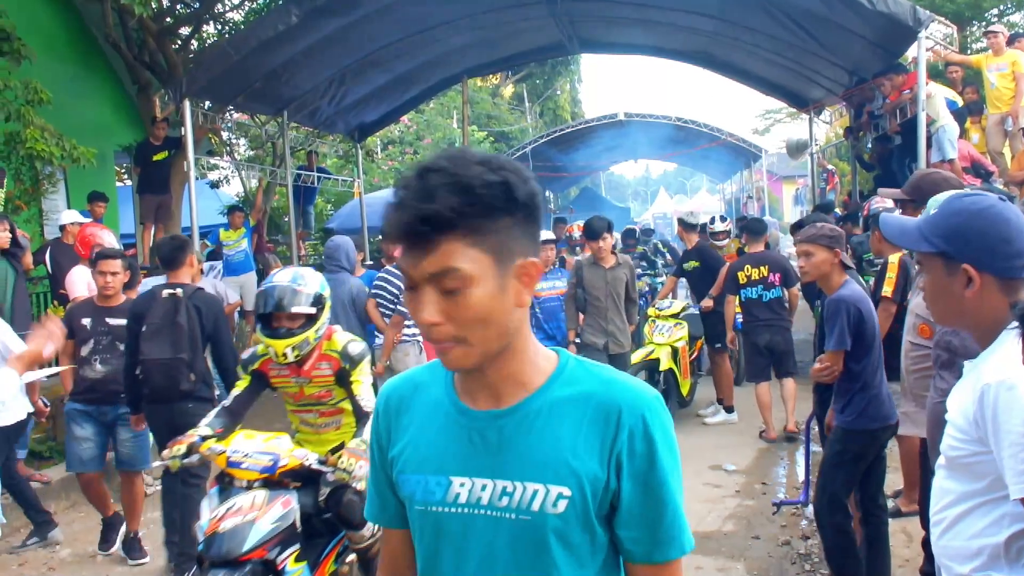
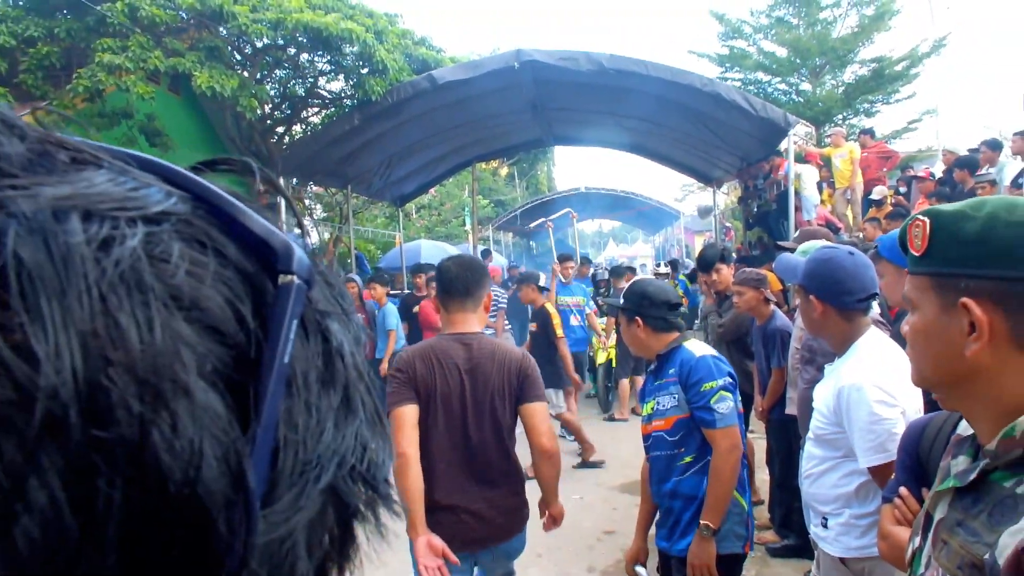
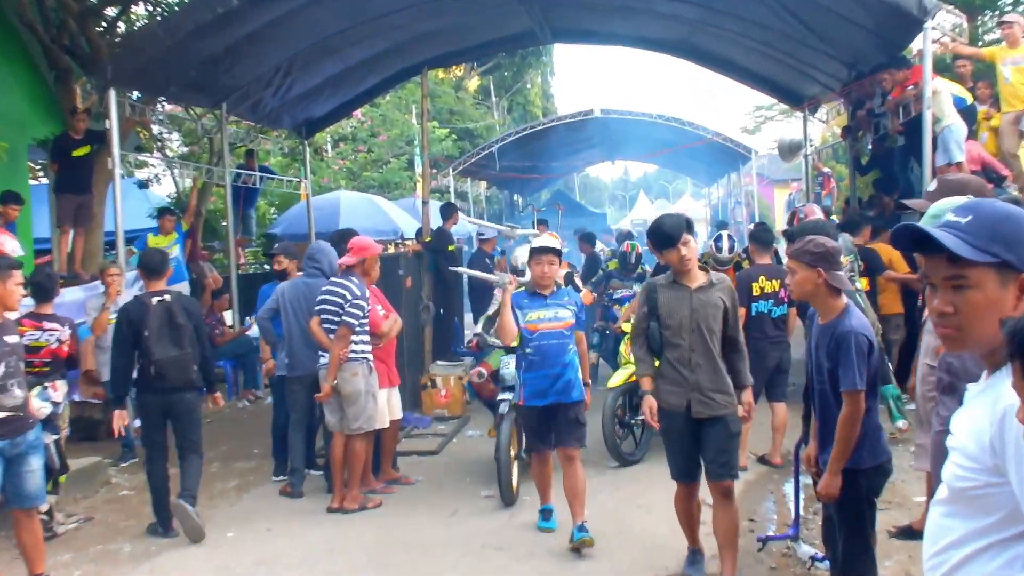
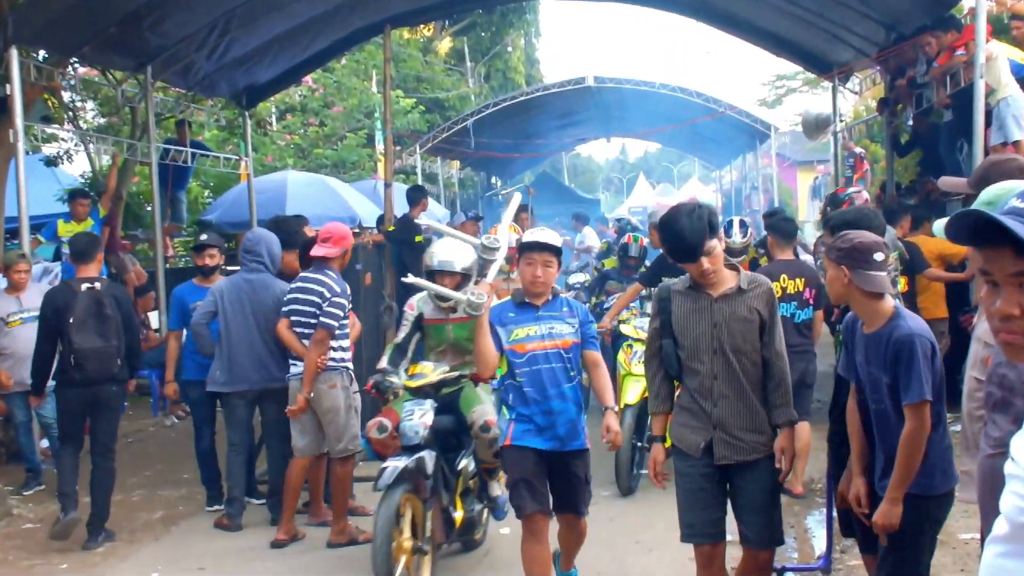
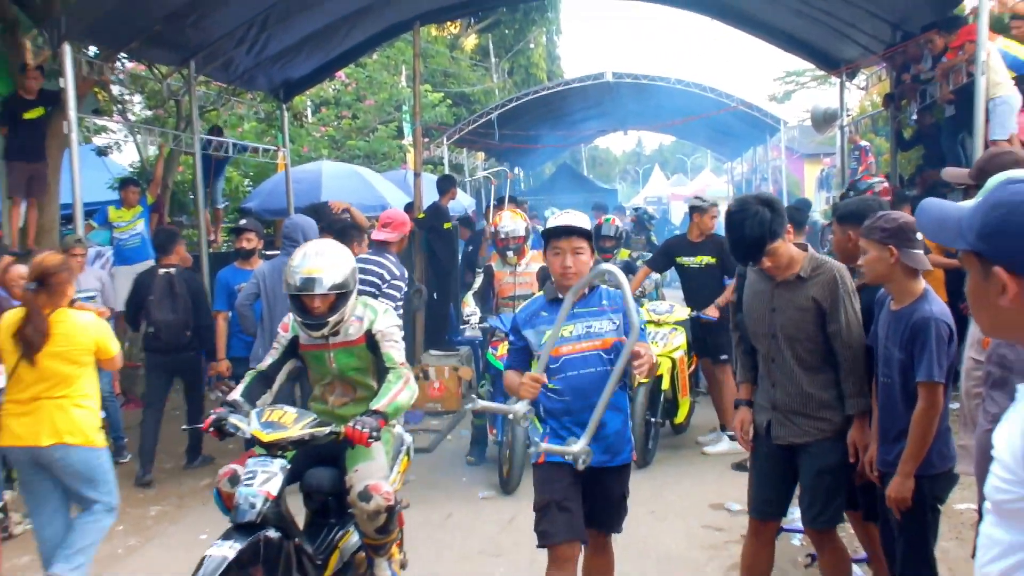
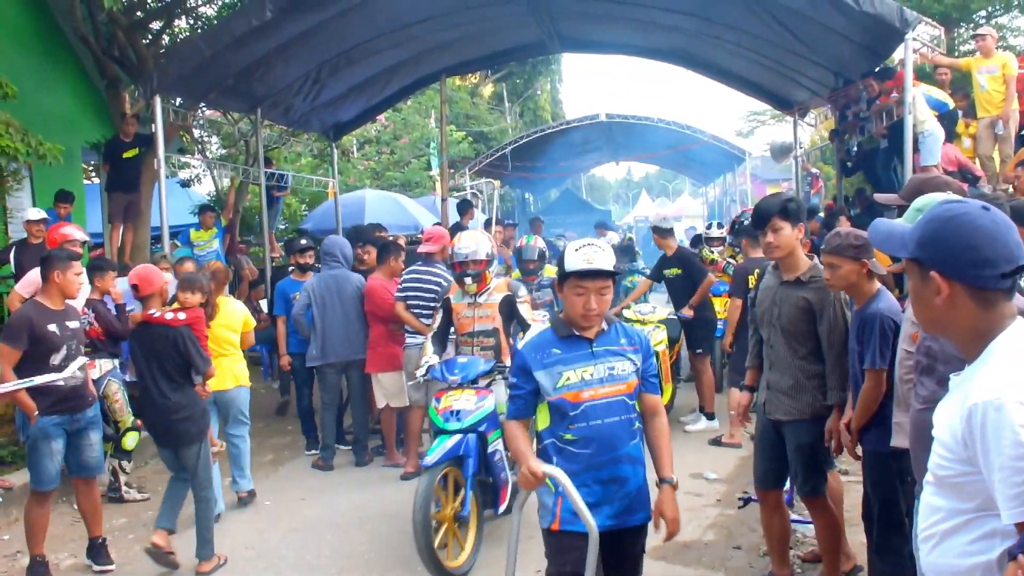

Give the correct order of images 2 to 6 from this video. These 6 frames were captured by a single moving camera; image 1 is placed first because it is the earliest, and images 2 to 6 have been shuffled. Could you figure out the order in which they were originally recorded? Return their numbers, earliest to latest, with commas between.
3, 4, 5, 6, 2
